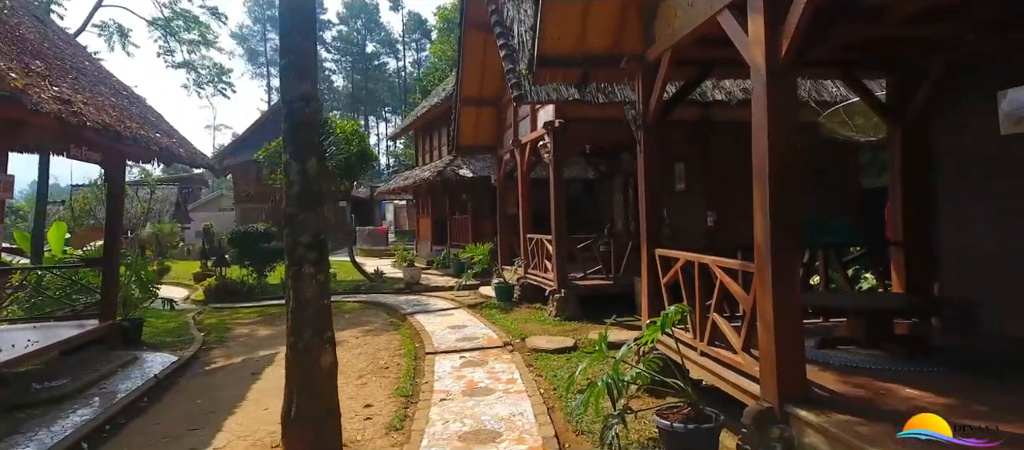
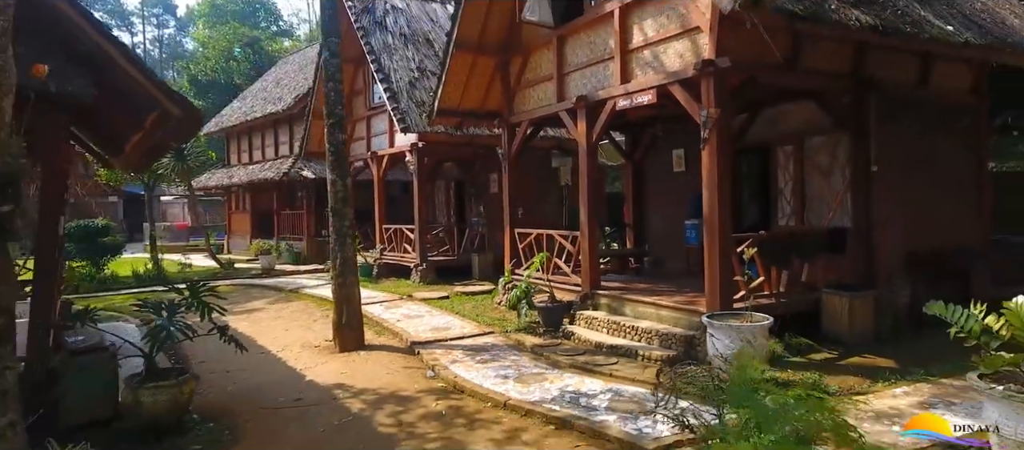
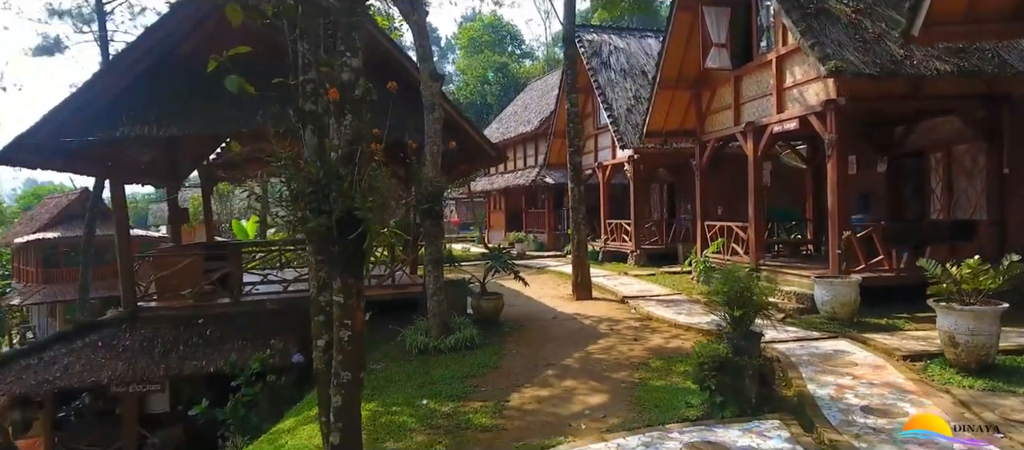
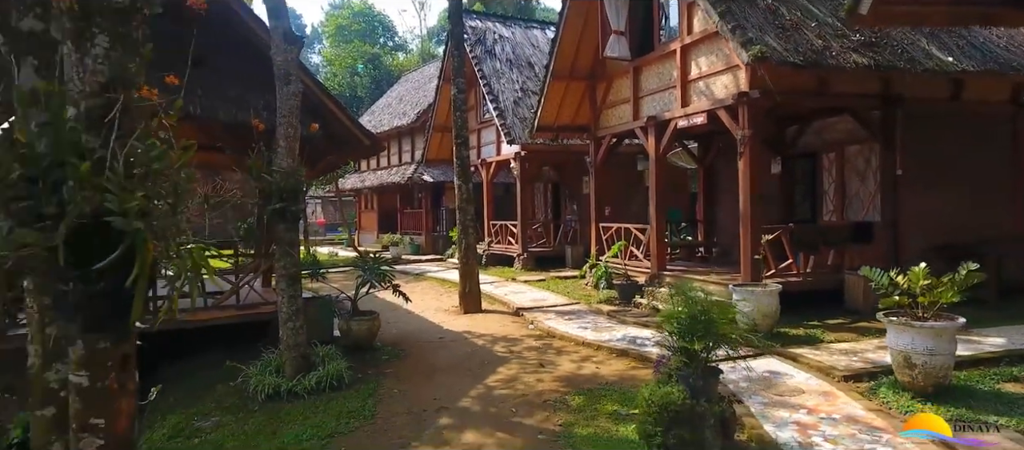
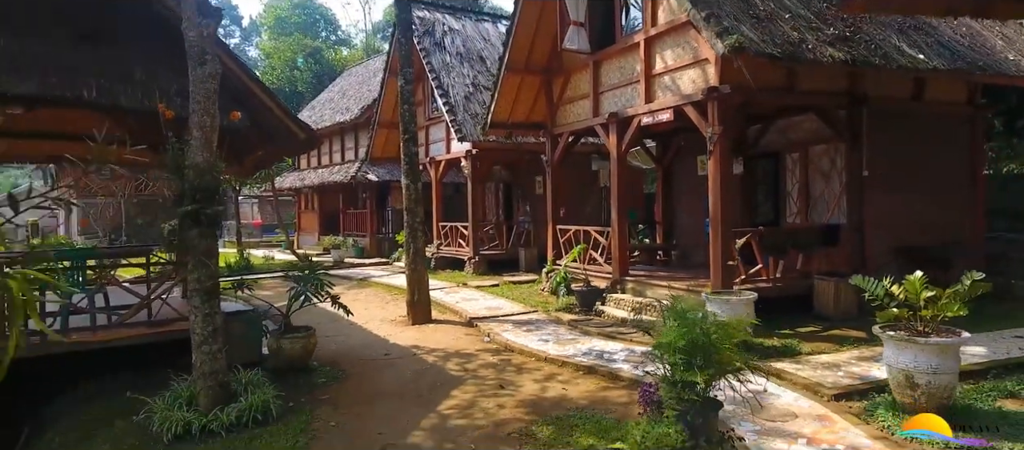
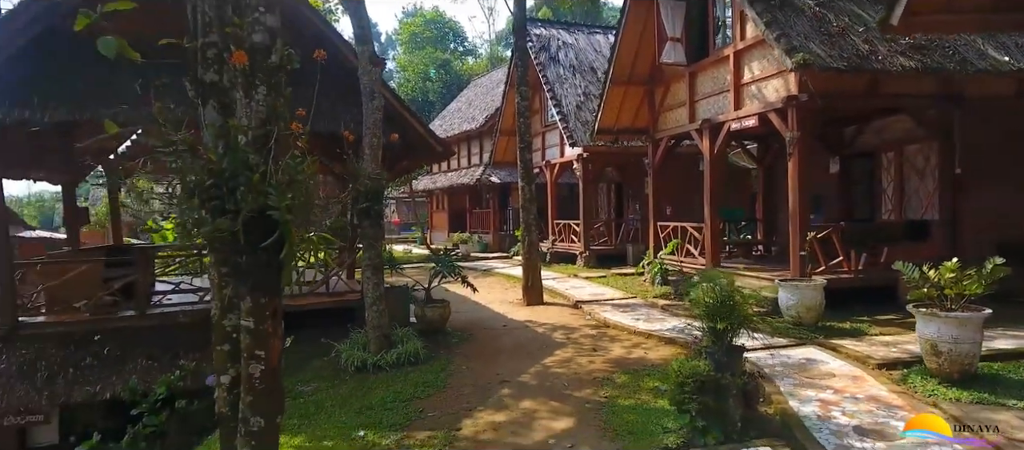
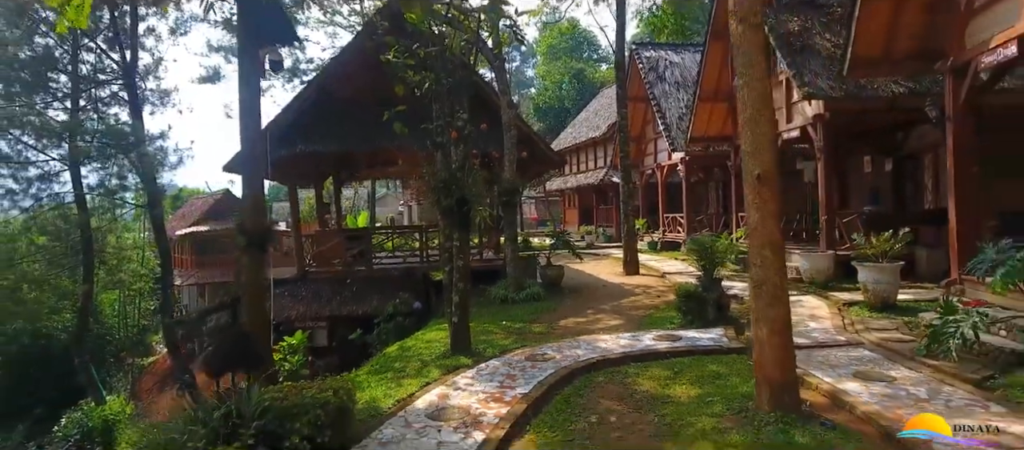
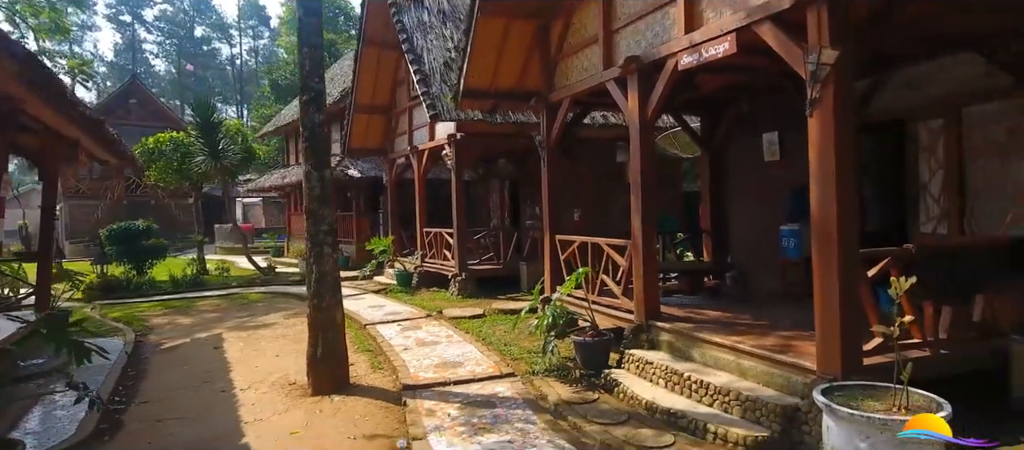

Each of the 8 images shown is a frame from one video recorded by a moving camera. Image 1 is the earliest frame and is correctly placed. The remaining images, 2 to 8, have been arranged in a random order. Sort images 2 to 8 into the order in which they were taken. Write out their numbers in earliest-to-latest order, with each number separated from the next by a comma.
8, 2, 5, 4, 6, 3, 7
